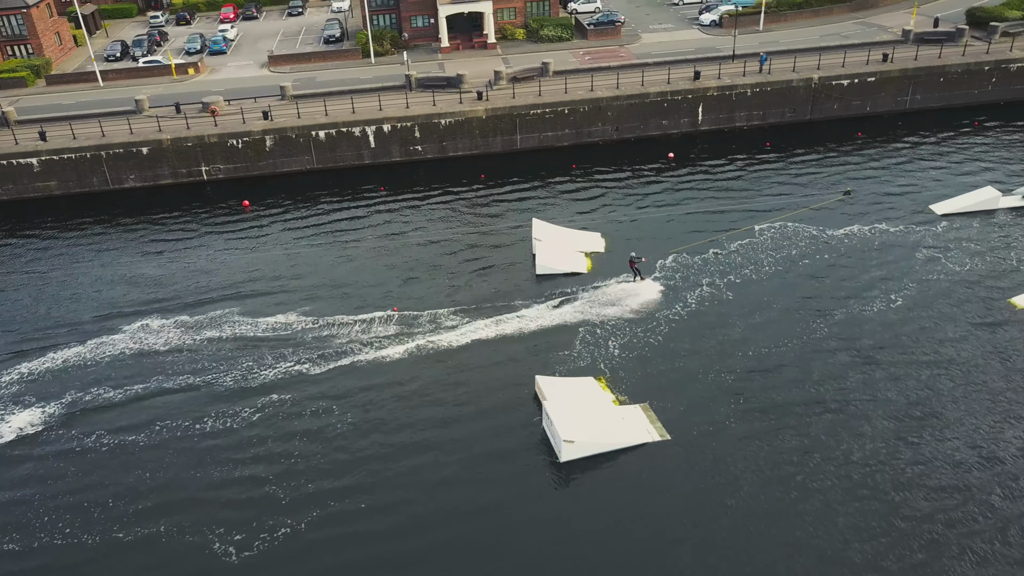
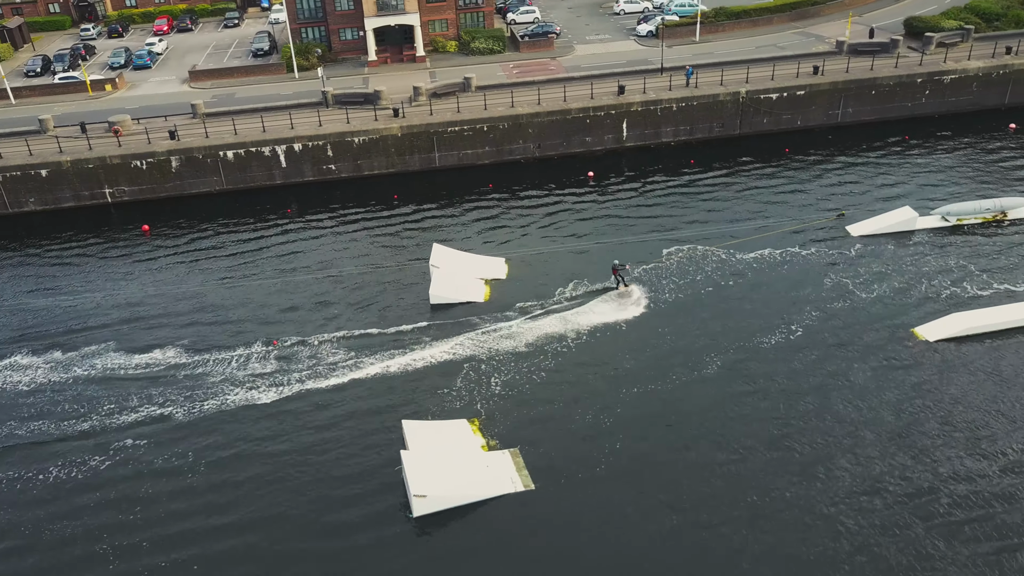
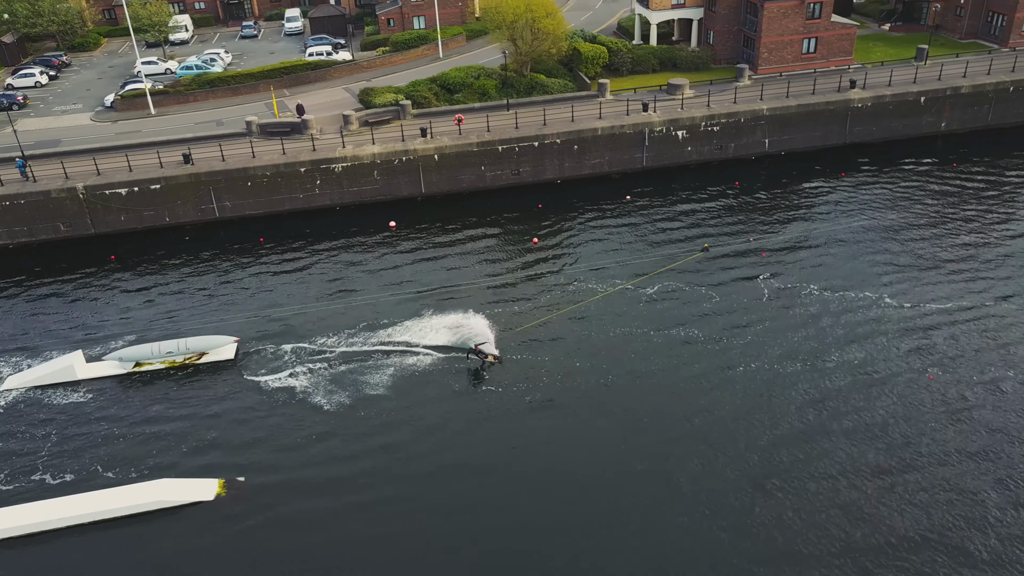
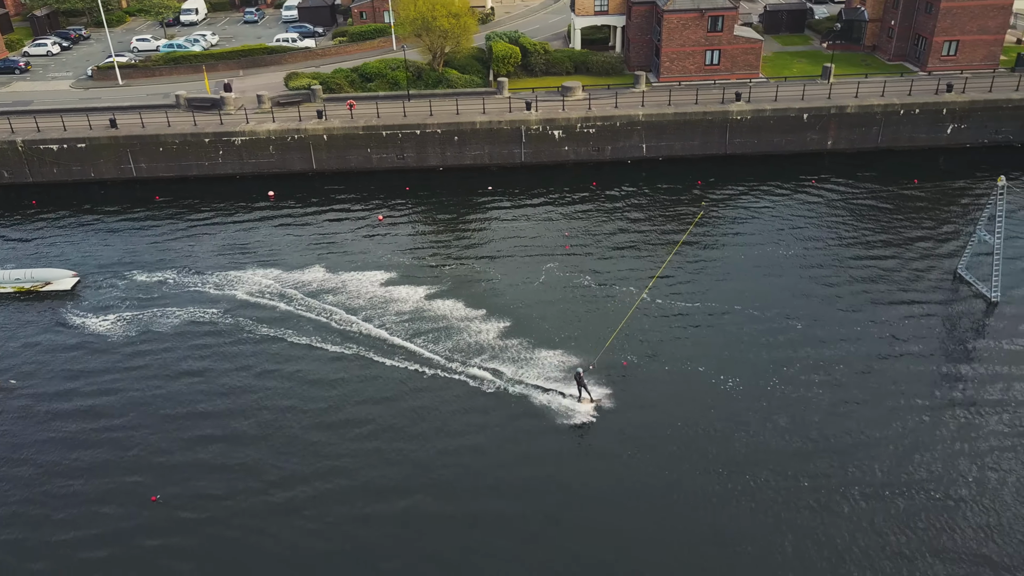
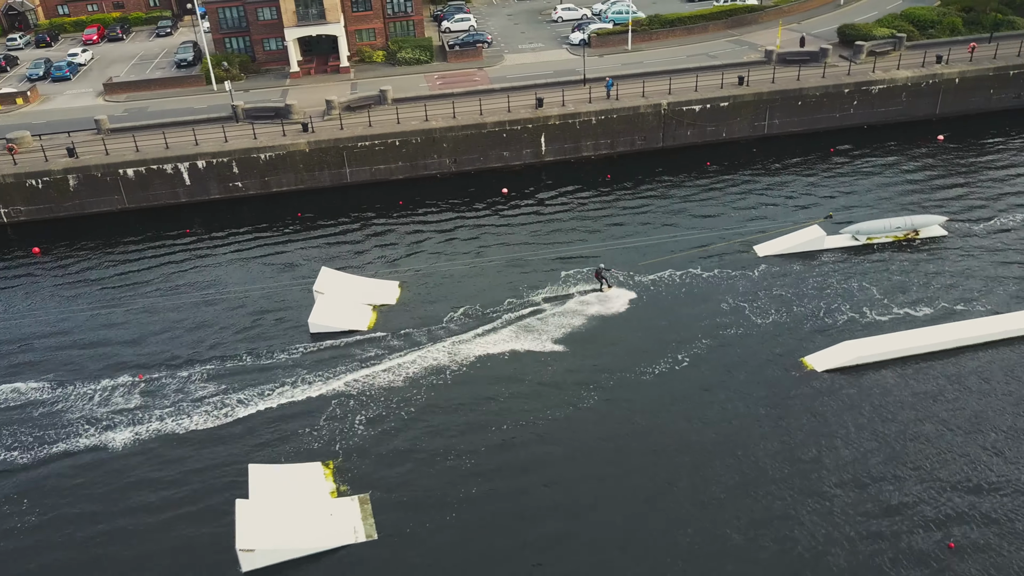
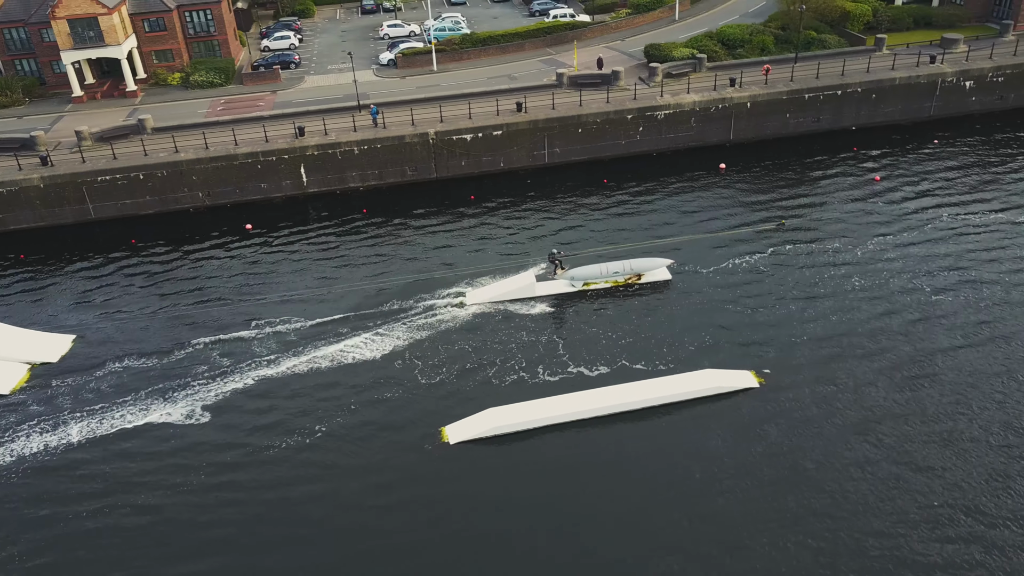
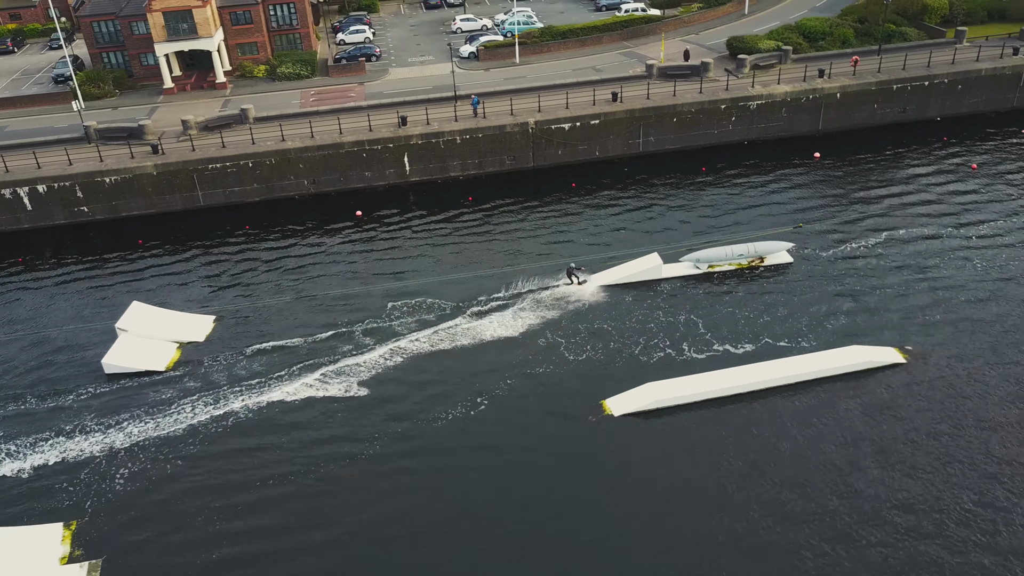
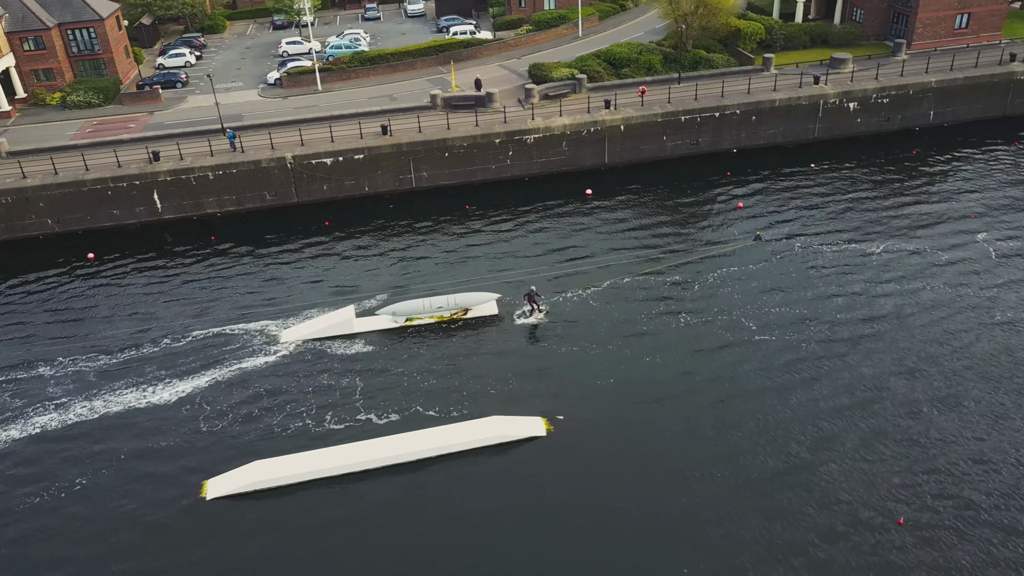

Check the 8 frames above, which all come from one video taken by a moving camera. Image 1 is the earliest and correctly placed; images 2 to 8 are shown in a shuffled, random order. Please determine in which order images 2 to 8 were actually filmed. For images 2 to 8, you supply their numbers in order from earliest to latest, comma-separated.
2, 5, 7, 6, 8, 3, 4
